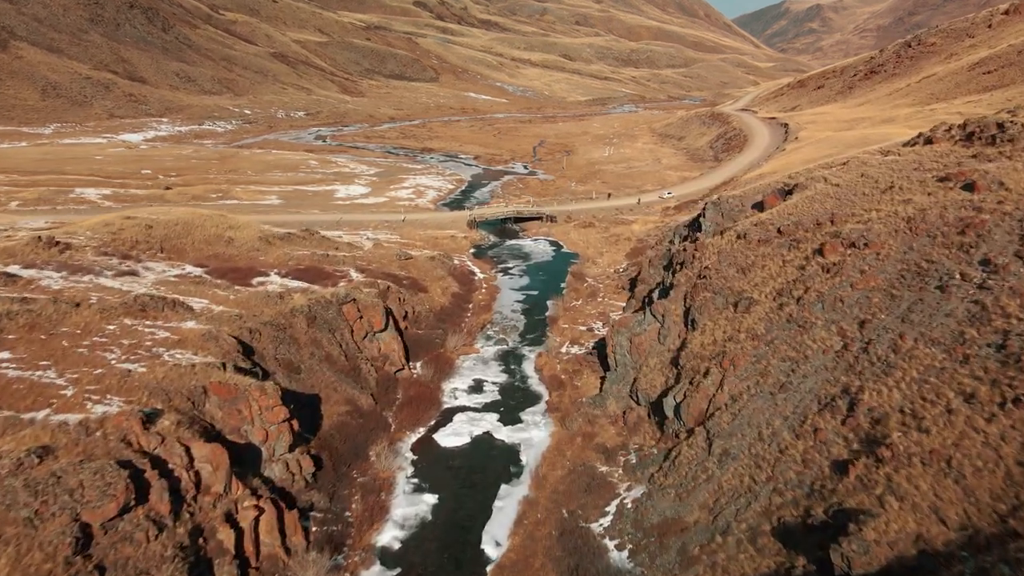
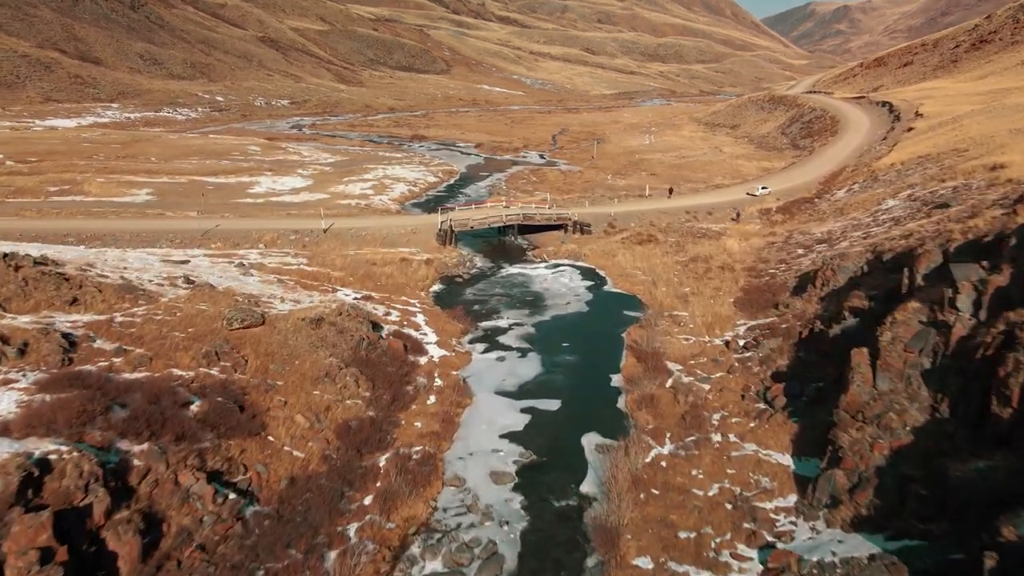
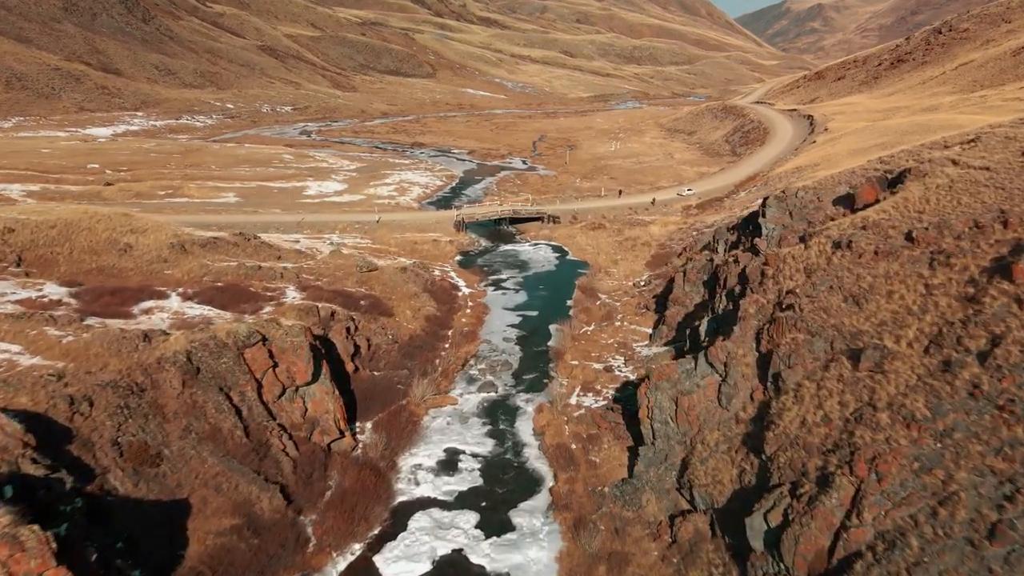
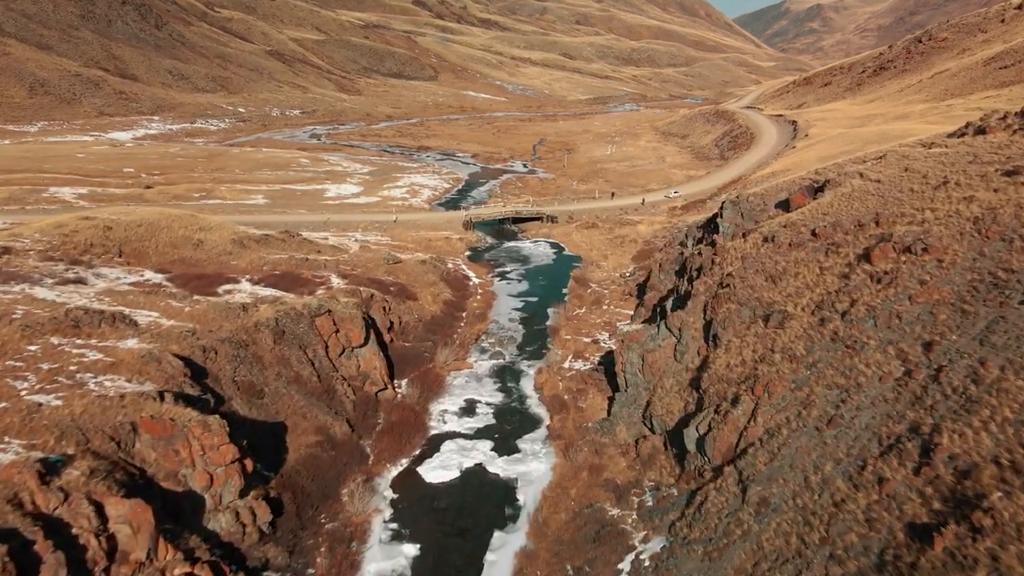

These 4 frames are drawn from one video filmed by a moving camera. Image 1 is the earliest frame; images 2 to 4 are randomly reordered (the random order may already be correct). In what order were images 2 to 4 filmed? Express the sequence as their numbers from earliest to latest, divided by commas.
4, 3, 2
